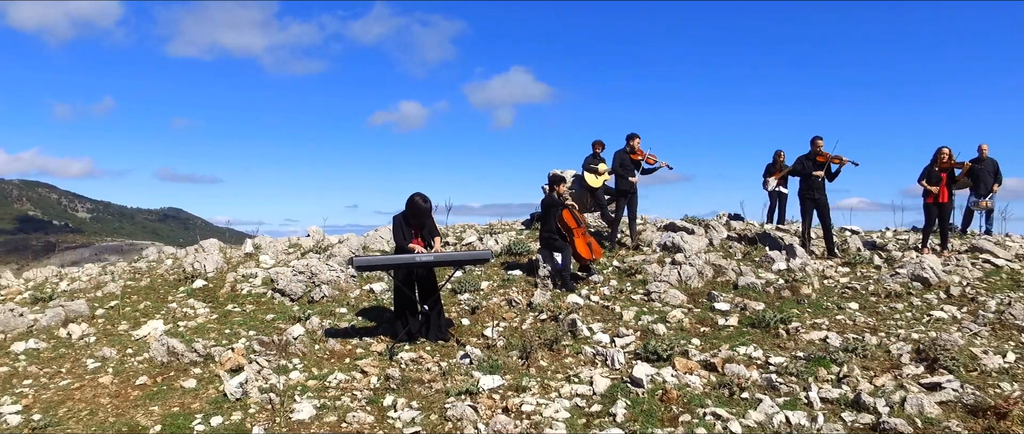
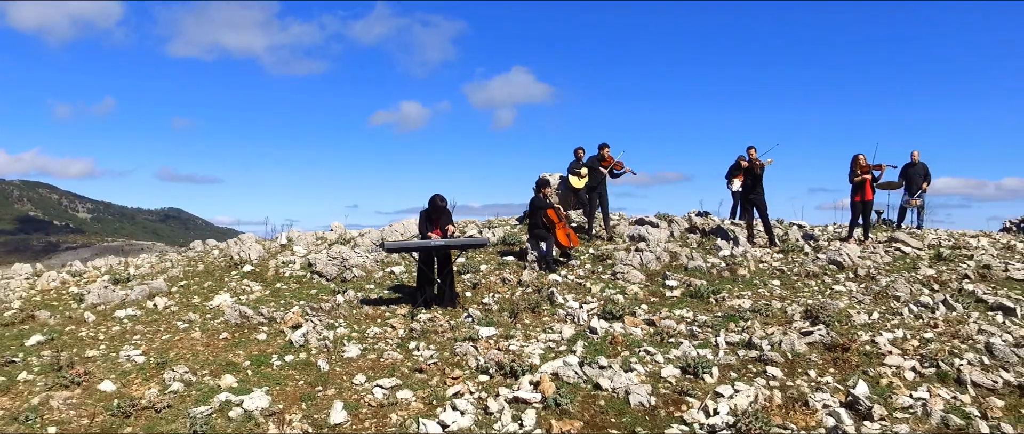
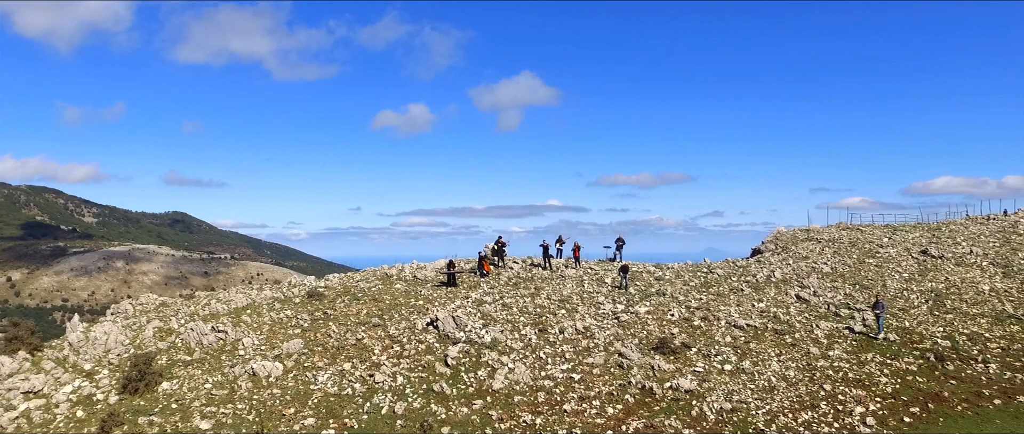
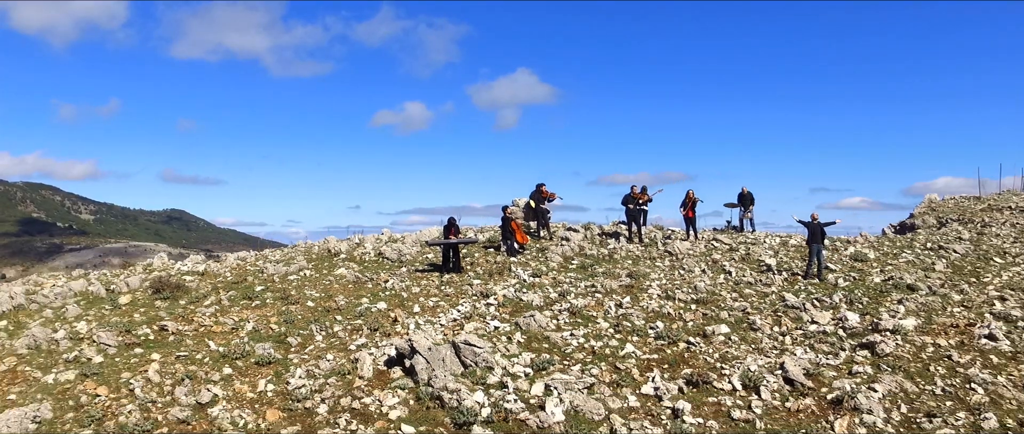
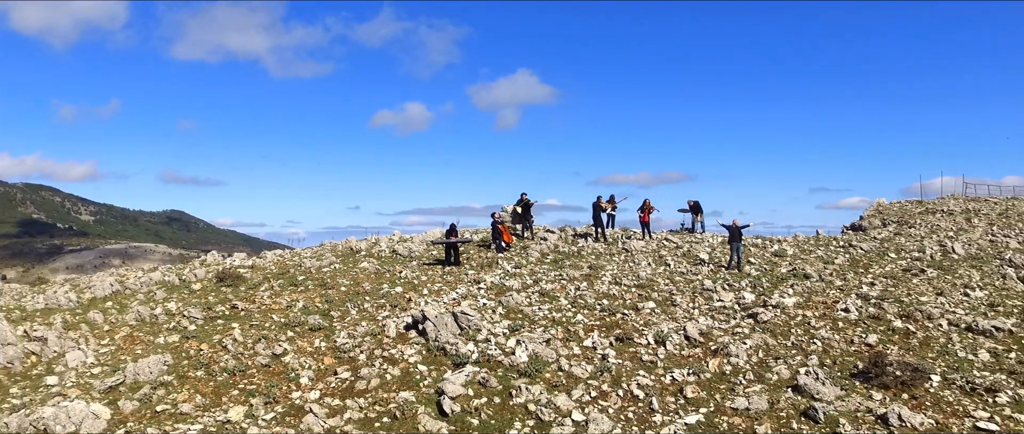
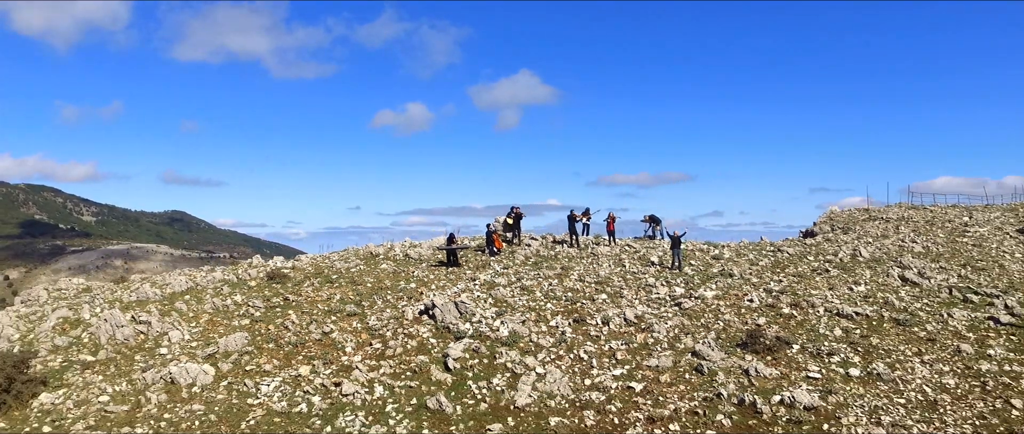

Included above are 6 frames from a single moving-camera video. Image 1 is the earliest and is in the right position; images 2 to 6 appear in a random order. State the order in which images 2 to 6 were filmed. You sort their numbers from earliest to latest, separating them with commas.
2, 4, 5, 6, 3
